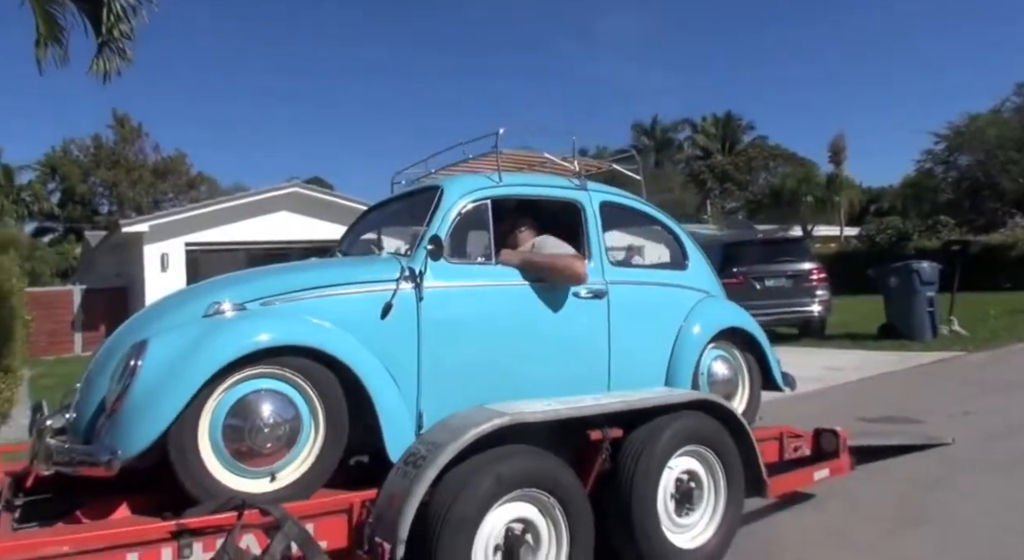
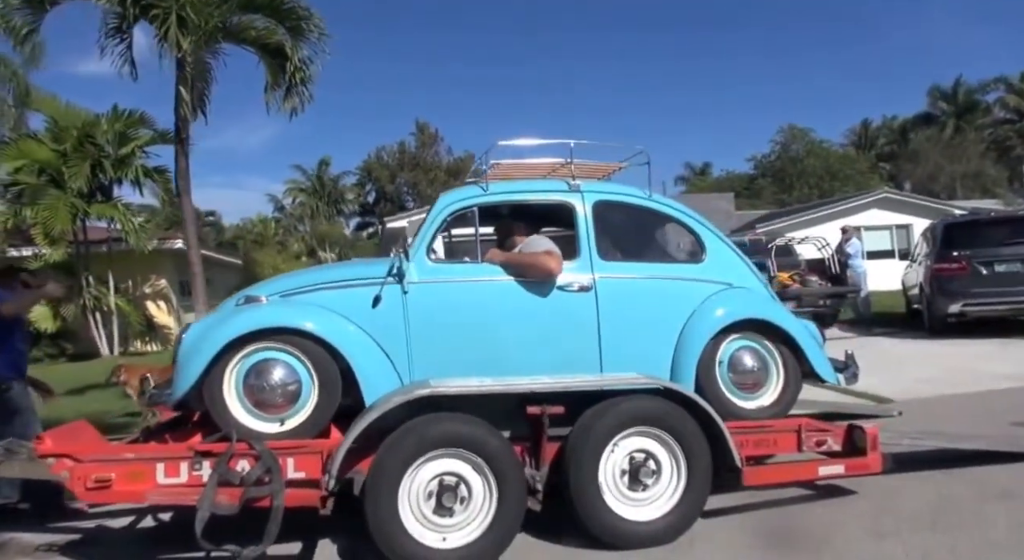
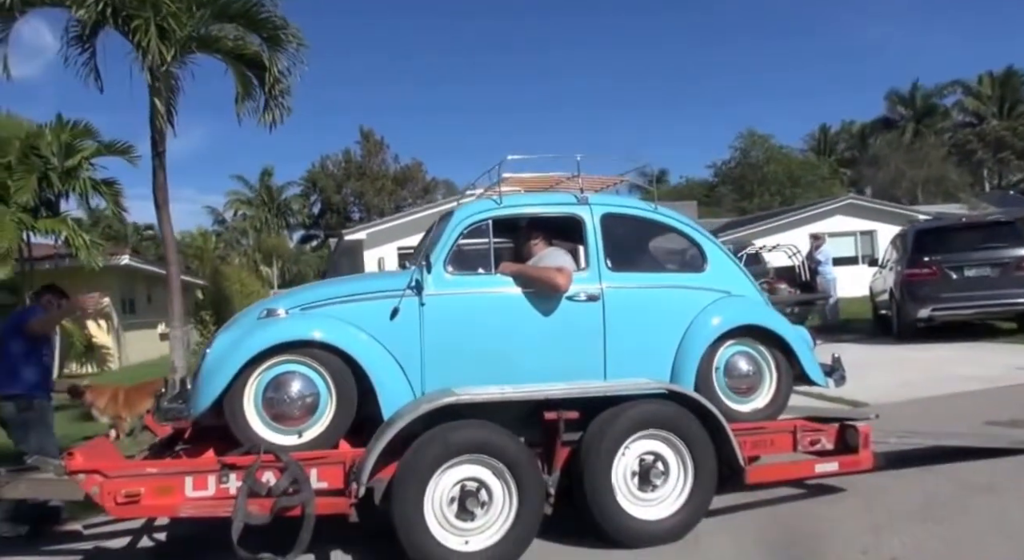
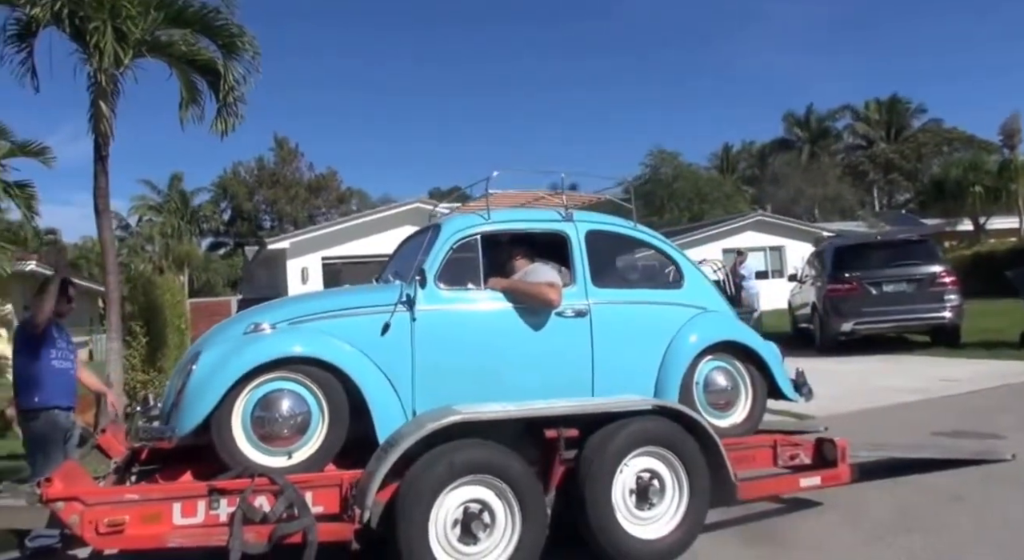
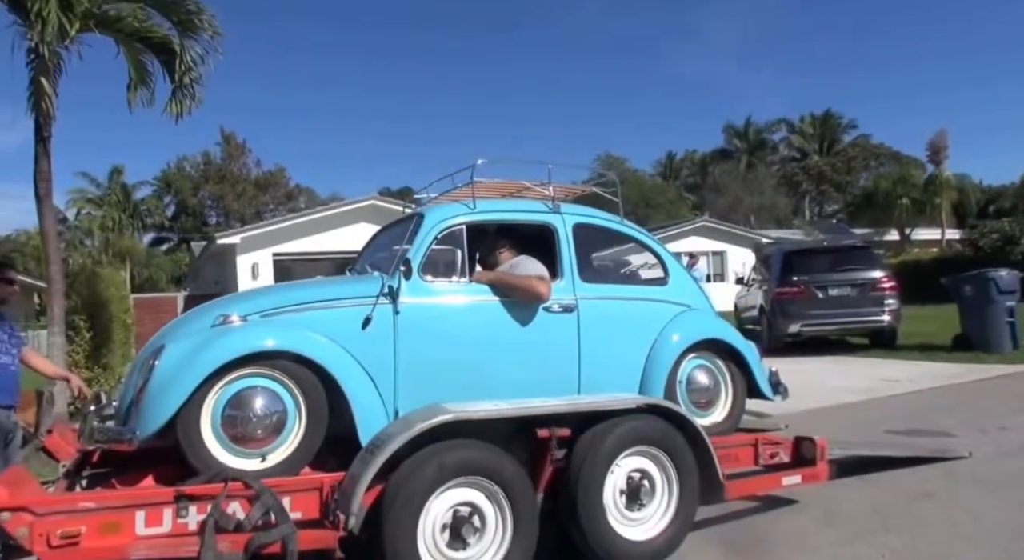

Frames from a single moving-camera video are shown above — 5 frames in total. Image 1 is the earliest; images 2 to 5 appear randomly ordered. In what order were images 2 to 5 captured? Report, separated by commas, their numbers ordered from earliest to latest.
5, 4, 3, 2
